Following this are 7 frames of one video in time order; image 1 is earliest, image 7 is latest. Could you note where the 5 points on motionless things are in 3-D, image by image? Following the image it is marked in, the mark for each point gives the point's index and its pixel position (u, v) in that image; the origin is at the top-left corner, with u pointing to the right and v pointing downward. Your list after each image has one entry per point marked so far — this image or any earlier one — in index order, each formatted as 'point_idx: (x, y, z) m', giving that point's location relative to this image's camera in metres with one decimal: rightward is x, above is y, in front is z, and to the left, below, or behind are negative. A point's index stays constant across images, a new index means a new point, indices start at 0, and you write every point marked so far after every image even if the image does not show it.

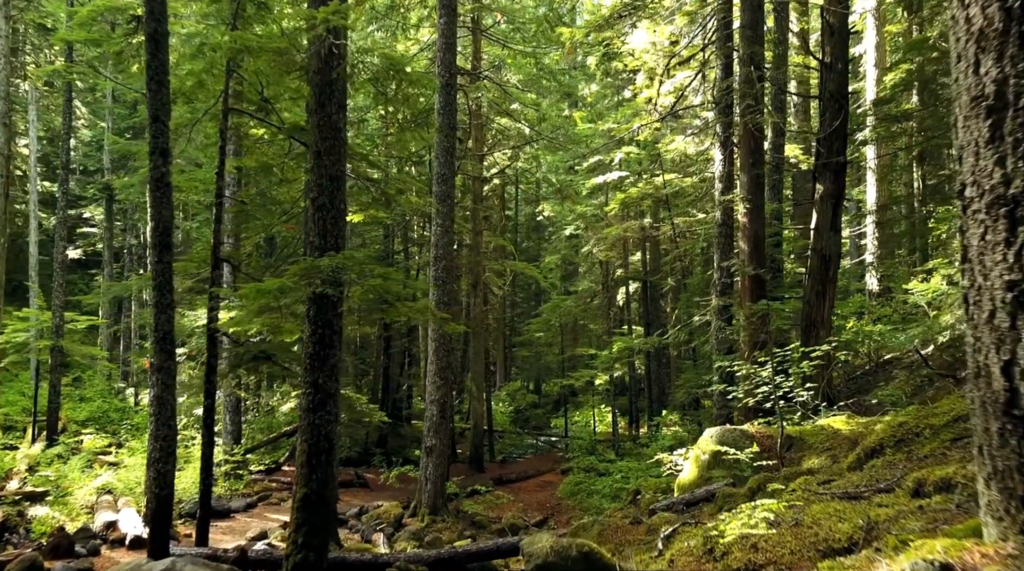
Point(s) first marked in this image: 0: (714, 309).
0: (+3.5, -0.4, +15.7) m
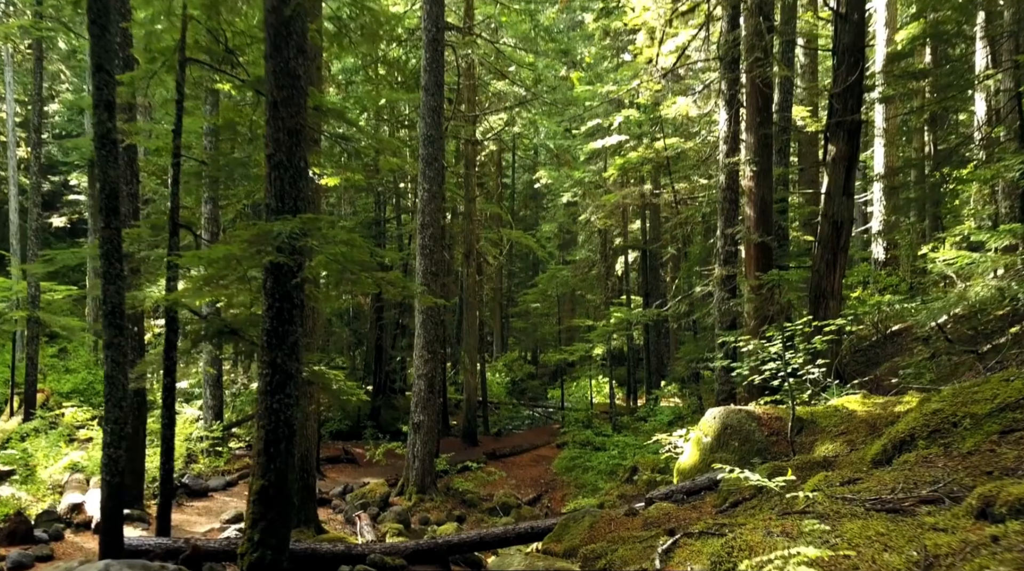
0: (+3.3, +0.1, +14.8) m
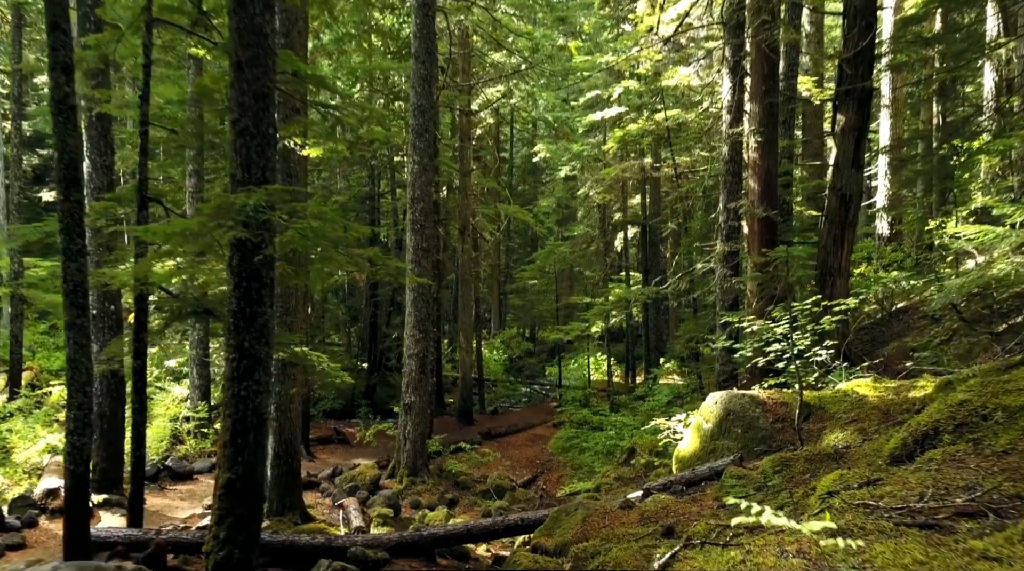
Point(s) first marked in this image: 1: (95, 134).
0: (+3.2, +0.5, +14.2) m
1: (-5.6, +2.0, +12.3) m
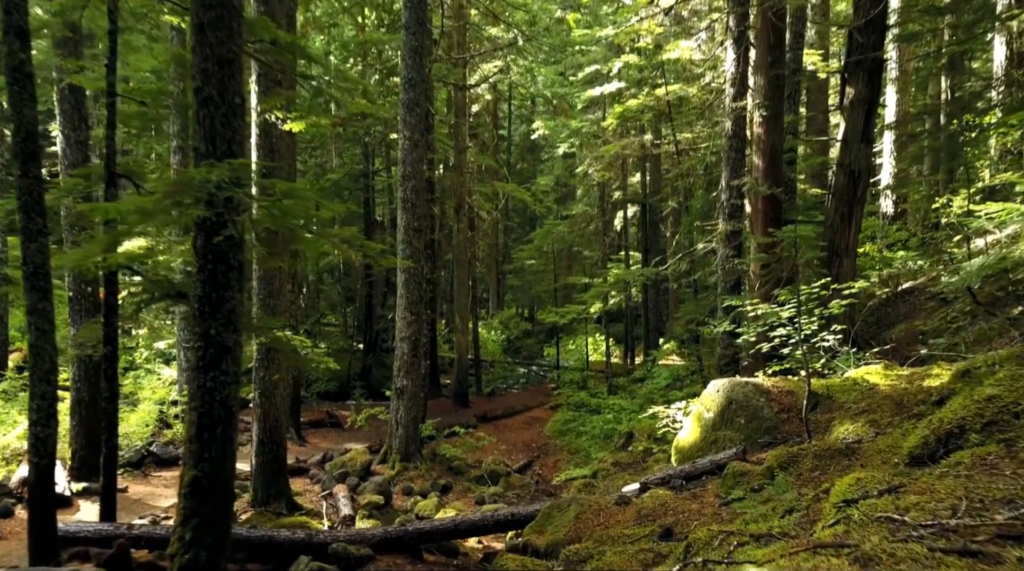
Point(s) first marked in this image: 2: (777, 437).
0: (+3.1, +0.8, +13.7) m
1: (-5.7, +2.3, +11.7) m
2: (+2.5, -1.5, +8.7) m
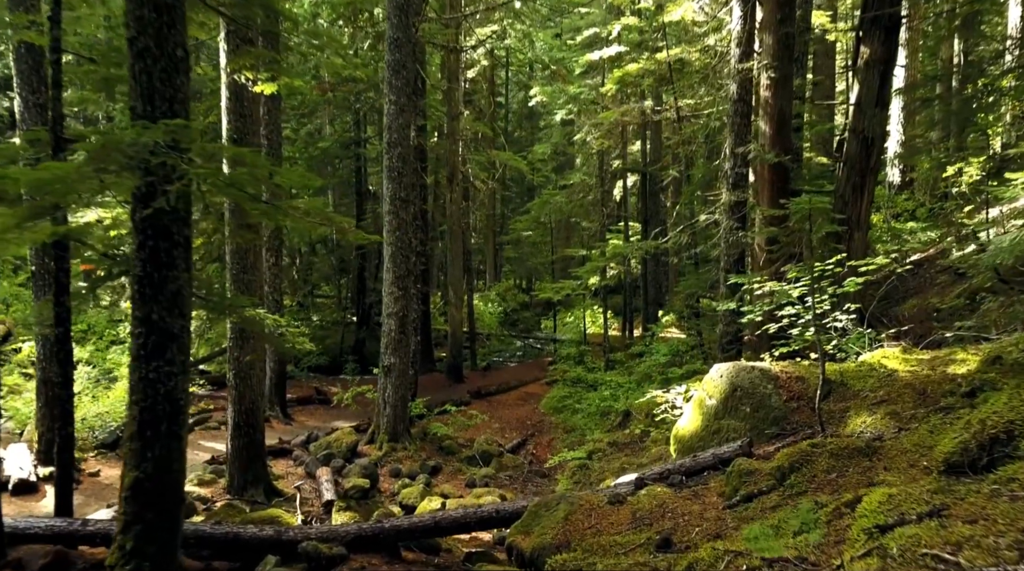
0: (+3.0, +1.1, +12.9) m
1: (-5.8, +2.6, +10.9) m
2: (+2.4, -1.3, +8.0) m
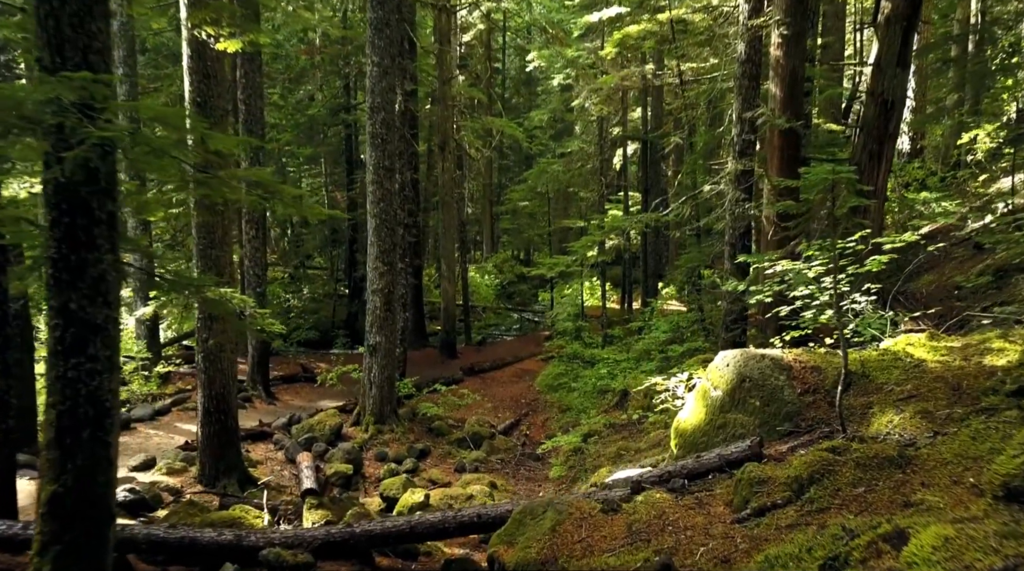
0: (+2.9, +1.5, +12.0) m
1: (-5.9, +2.8, +10.0) m
2: (+2.3, -1.1, +7.3) m
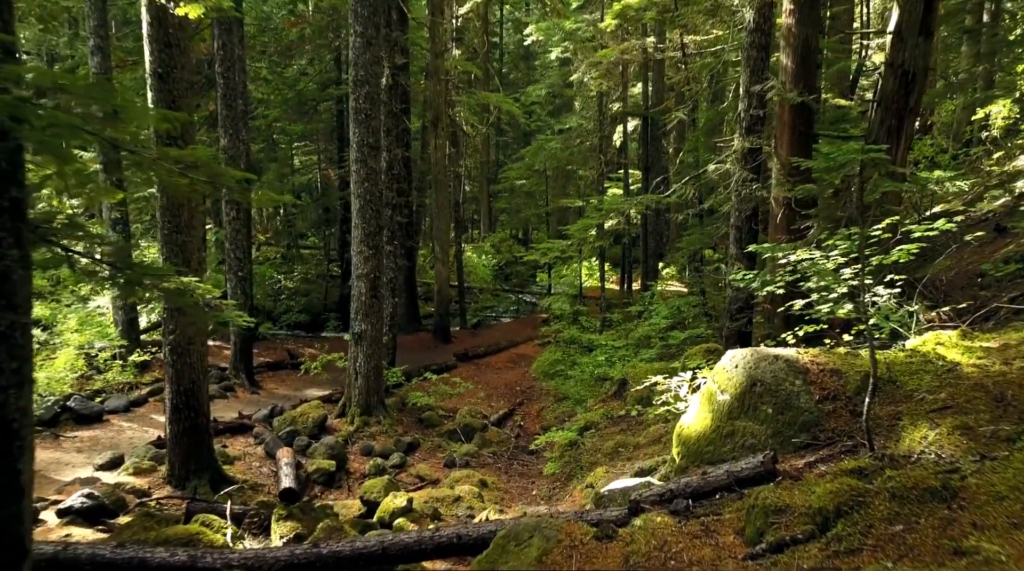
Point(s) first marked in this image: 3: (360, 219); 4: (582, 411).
0: (+2.8, +1.6, +11.2) m
1: (-6.1, +3.0, +9.1) m
2: (+2.2, -1.0, +6.5) m
3: (-2.3, +1.0, +13.6) m
4: (+1.1, -2.0, +14.5) m
